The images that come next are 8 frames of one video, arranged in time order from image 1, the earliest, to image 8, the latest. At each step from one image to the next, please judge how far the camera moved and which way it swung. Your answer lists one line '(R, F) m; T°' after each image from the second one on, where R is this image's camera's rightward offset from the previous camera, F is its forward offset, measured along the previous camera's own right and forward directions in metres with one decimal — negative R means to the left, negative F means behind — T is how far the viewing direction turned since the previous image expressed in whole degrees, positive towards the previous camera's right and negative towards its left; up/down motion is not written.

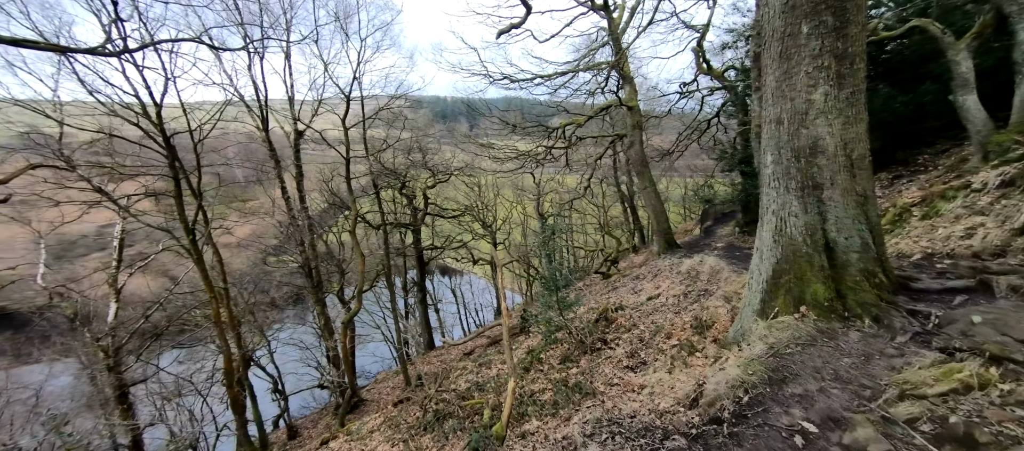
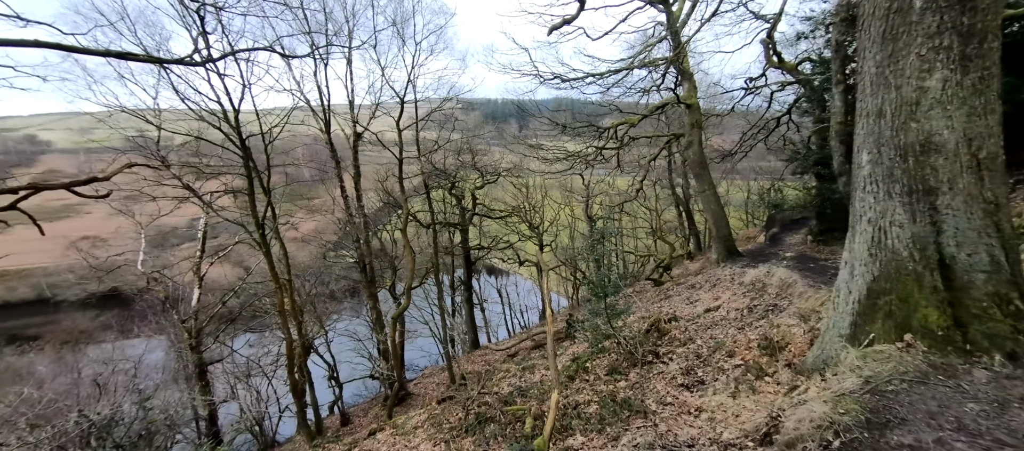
(0.0, +0.2) m; -6°
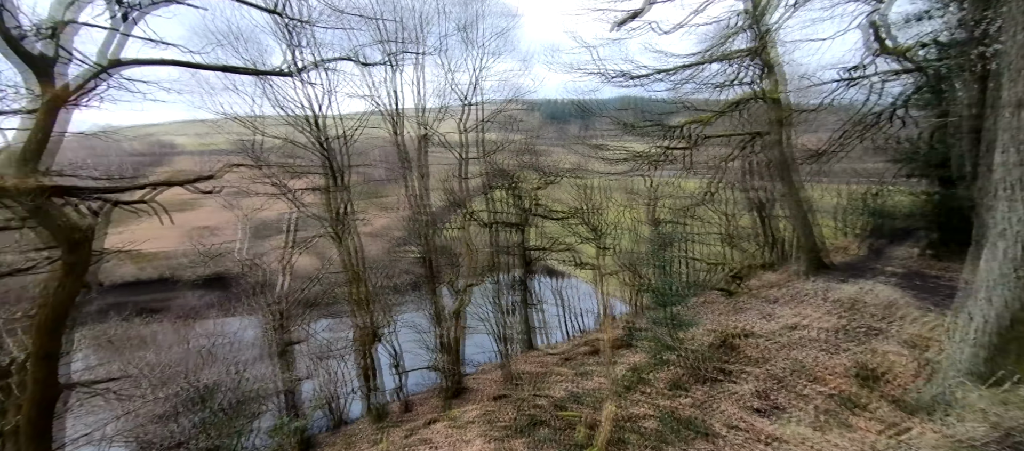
(0.0, +0.1) m; -8°
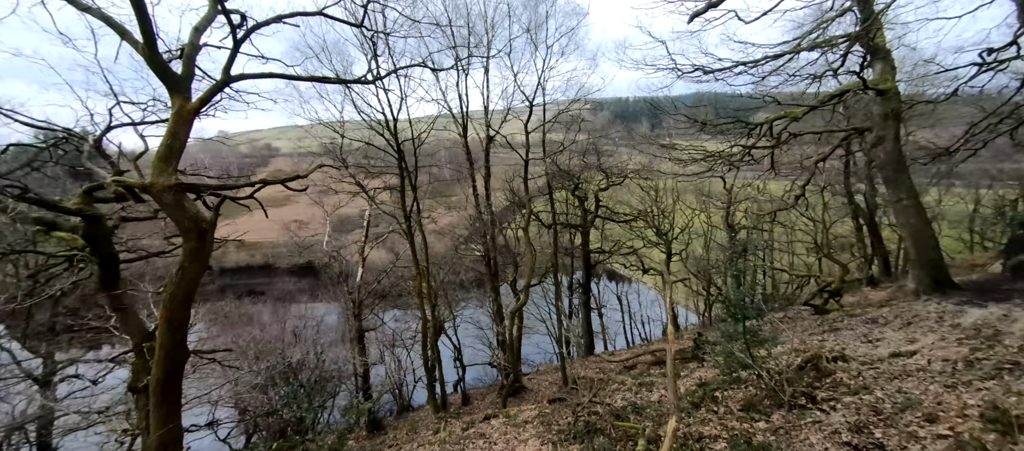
(0.0, +0.1) m; -8°
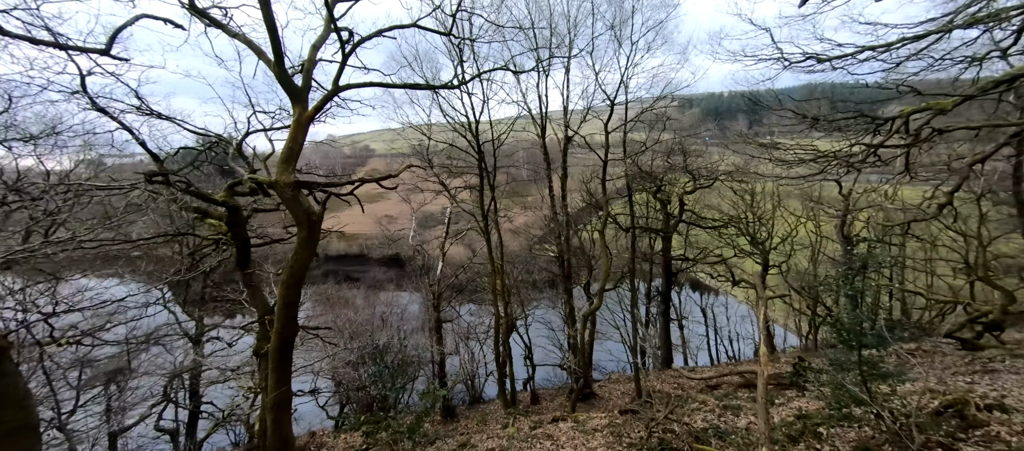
(0.0, +0.2) m; -10°
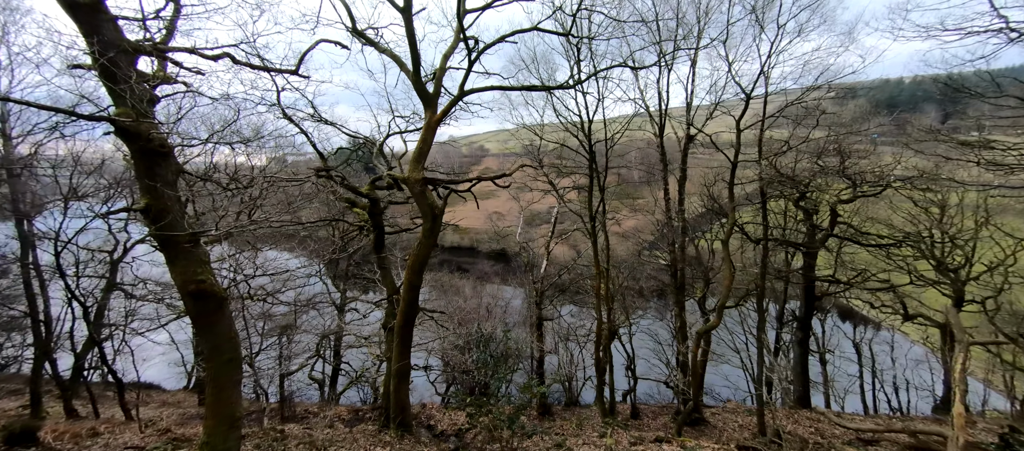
(-0.1, +0.4) m; -14°
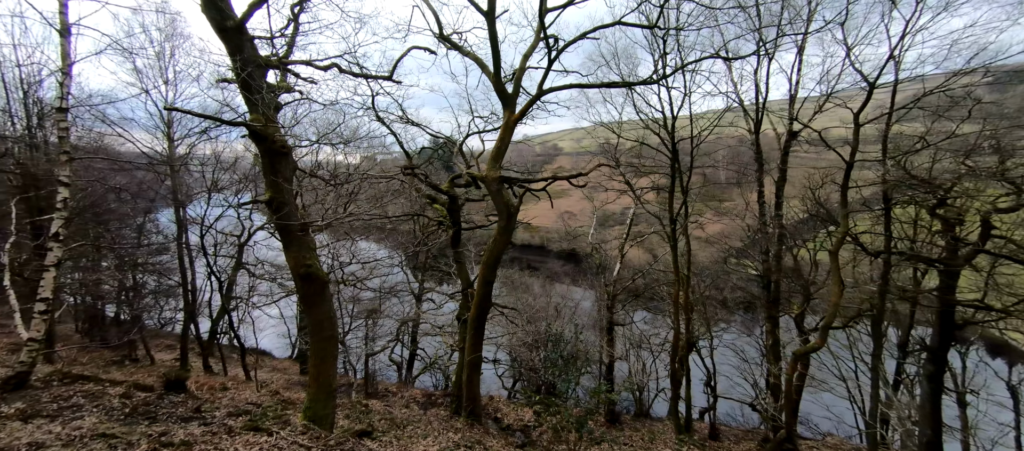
(0.0, +0.4) m; -9°
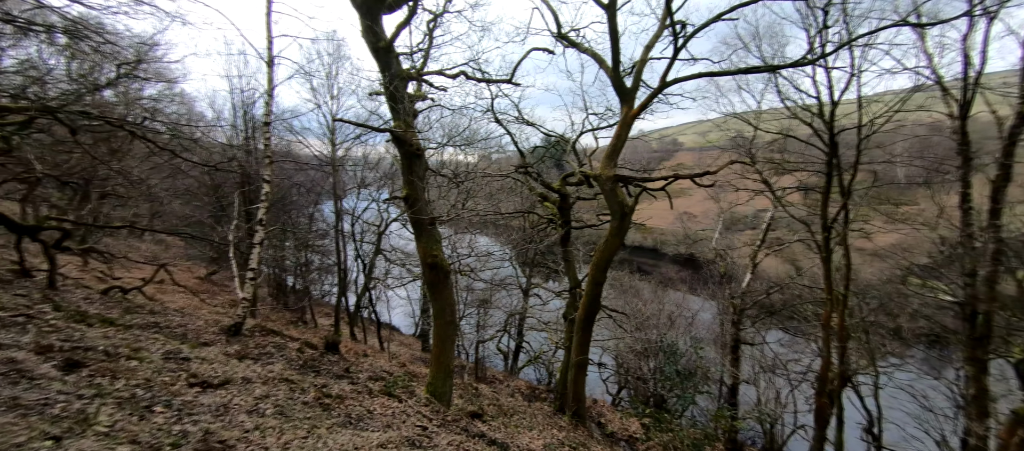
(-0.1, +0.7) m; -14°
